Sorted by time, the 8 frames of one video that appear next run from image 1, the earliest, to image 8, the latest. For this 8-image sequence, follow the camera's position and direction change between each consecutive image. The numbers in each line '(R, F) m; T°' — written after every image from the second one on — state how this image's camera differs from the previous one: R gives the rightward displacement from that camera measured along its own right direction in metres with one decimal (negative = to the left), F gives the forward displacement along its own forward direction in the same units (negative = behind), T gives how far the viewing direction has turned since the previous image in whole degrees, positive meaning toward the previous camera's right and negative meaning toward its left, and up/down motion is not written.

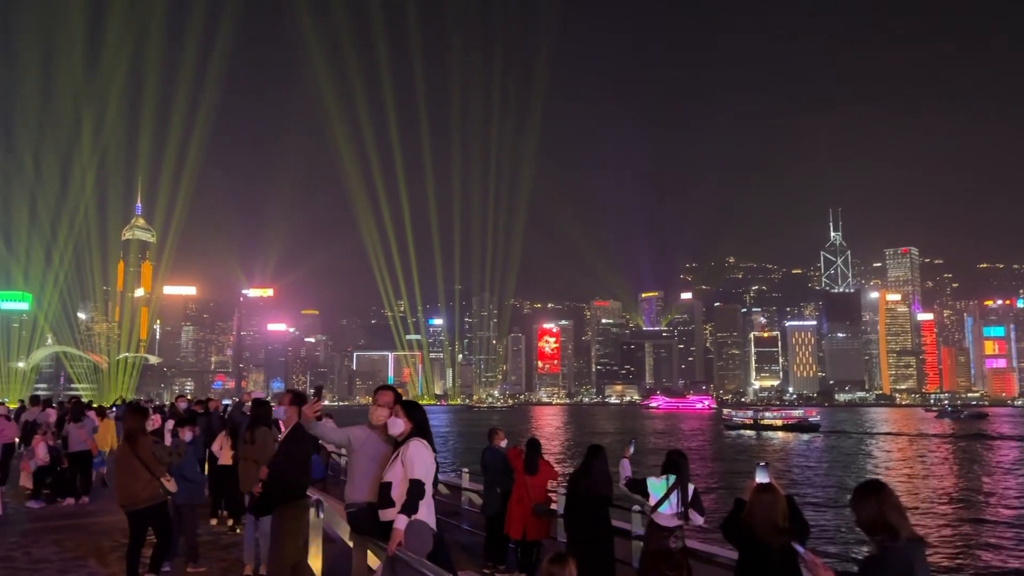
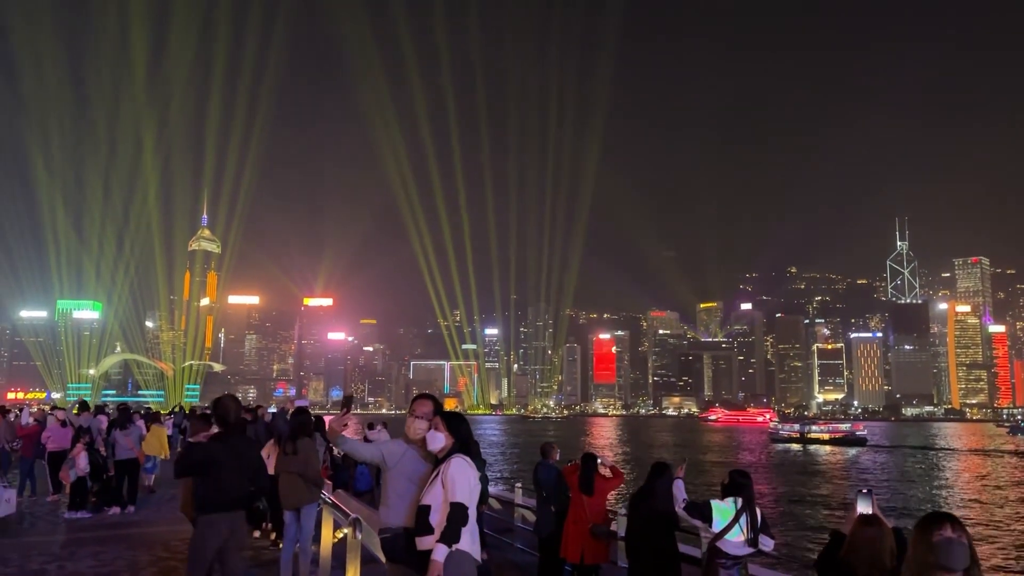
(0.0, +0.4) m; -4°
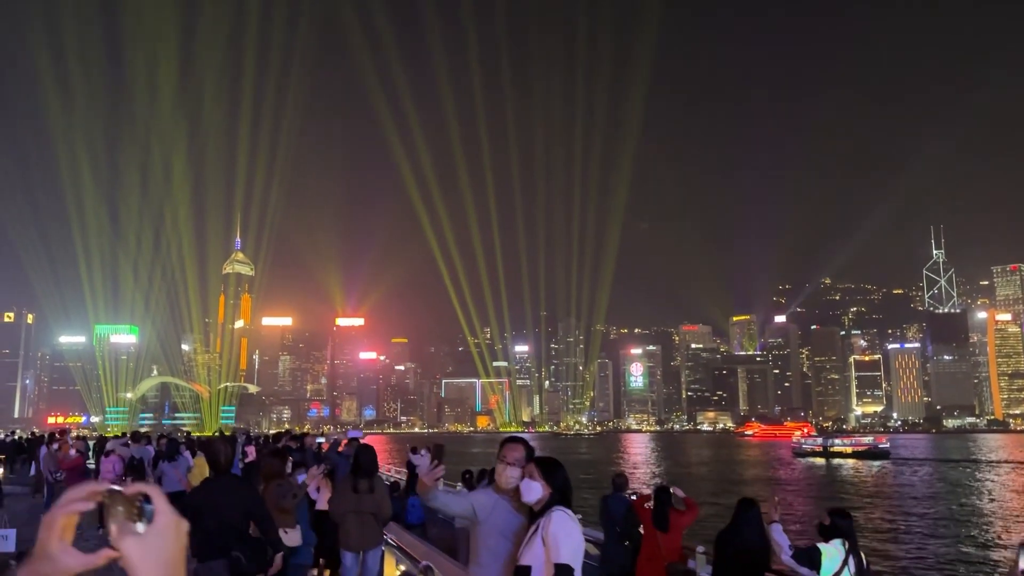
(-0.2, +0.3) m; -2°
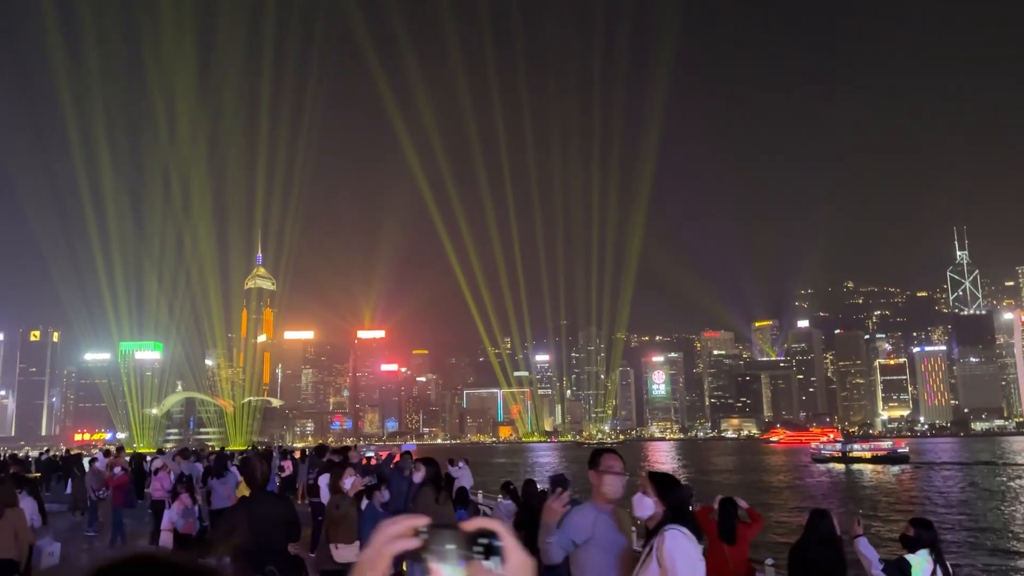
(-0.3, 0.0) m; -1°
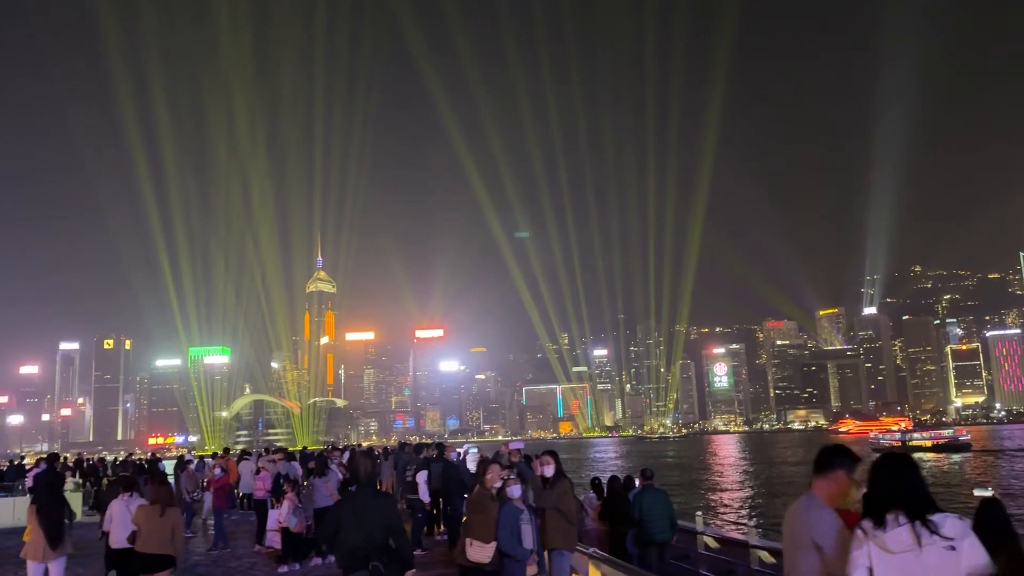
(-0.4, +0.2) m; -4°
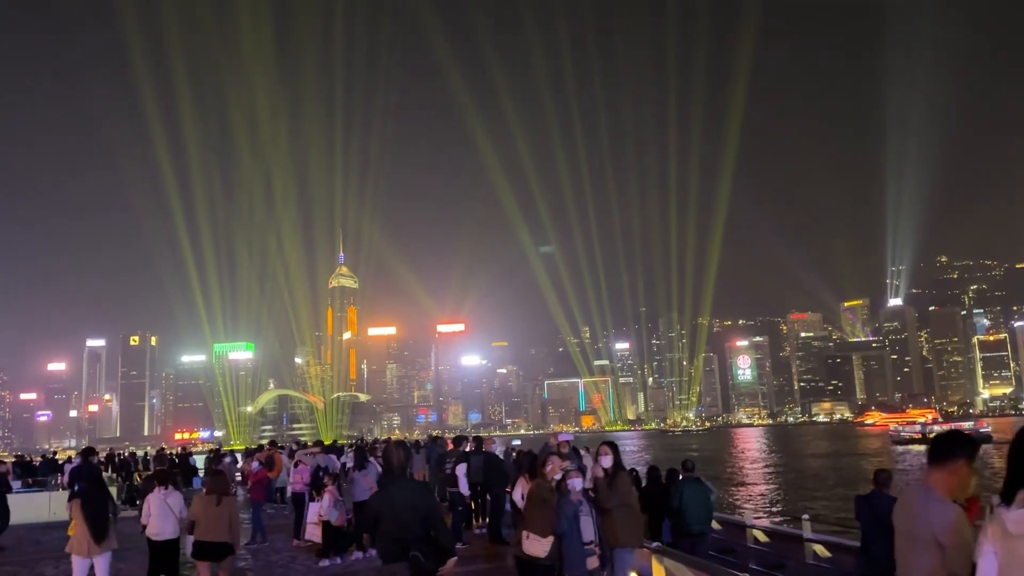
(-0.2, +0.2) m; -1°
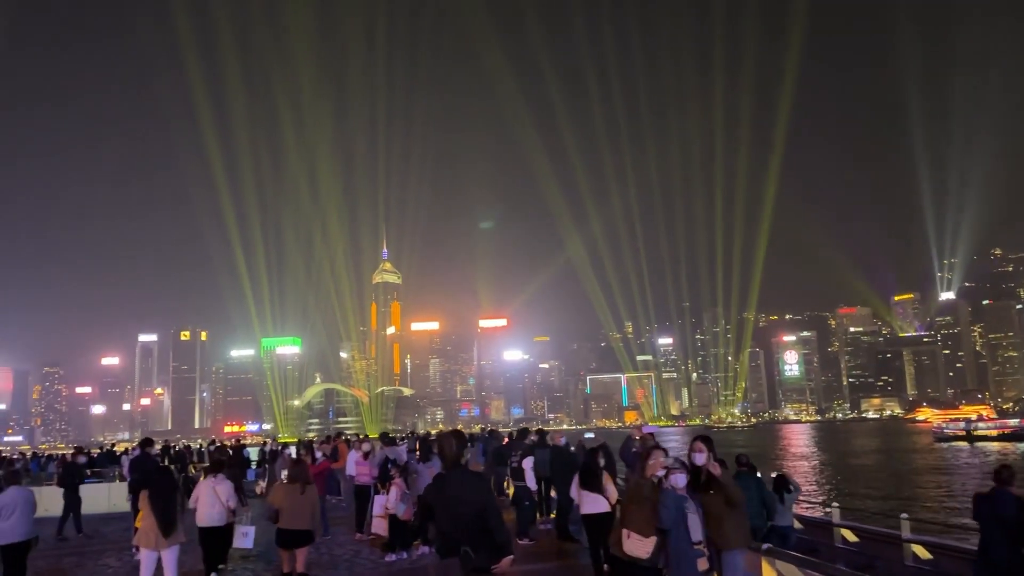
(-0.3, +0.3) m; -3°
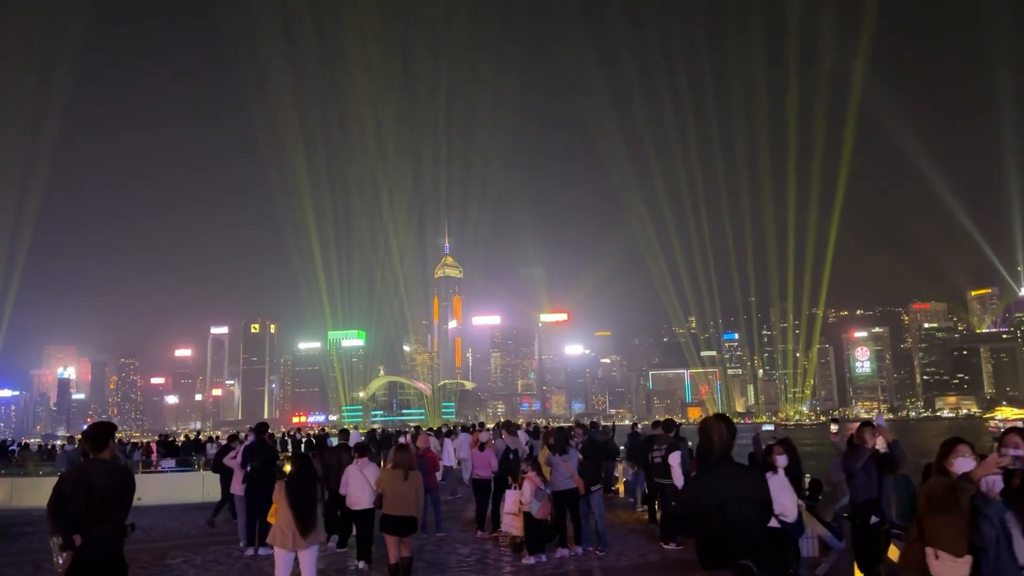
(-0.7, +0.8) m; -4°
